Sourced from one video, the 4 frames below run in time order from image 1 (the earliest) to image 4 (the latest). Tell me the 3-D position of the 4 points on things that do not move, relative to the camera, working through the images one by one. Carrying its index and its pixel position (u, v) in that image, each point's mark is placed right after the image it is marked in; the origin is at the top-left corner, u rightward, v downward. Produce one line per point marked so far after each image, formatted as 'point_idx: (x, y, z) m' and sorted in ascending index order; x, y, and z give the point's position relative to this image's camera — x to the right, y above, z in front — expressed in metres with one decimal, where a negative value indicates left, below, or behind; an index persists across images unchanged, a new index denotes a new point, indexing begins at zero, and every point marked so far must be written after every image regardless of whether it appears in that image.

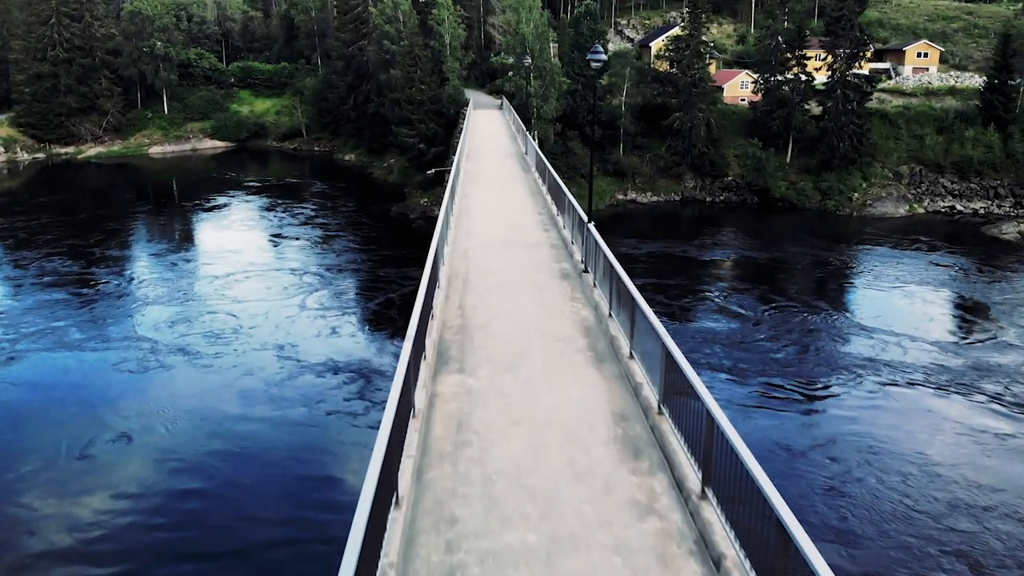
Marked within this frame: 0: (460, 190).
0: (-1.0, +1.7, +13.7) m
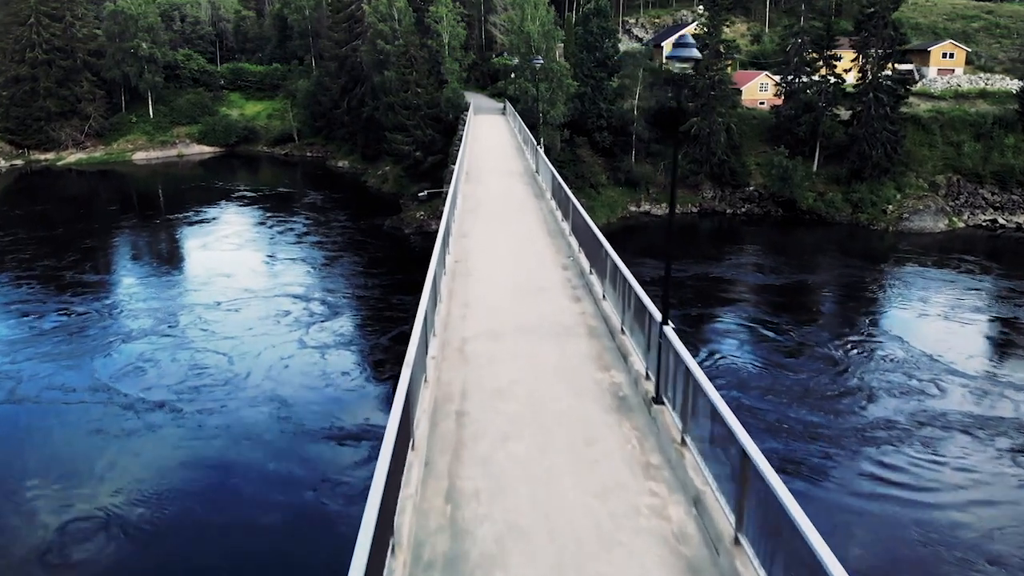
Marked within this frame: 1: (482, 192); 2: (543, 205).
0: (-0.8, +0.8, +10.7) m
1: (-0.6, +1.7, +13.8) m
2: (+0.5, +1.3, +12.5) m
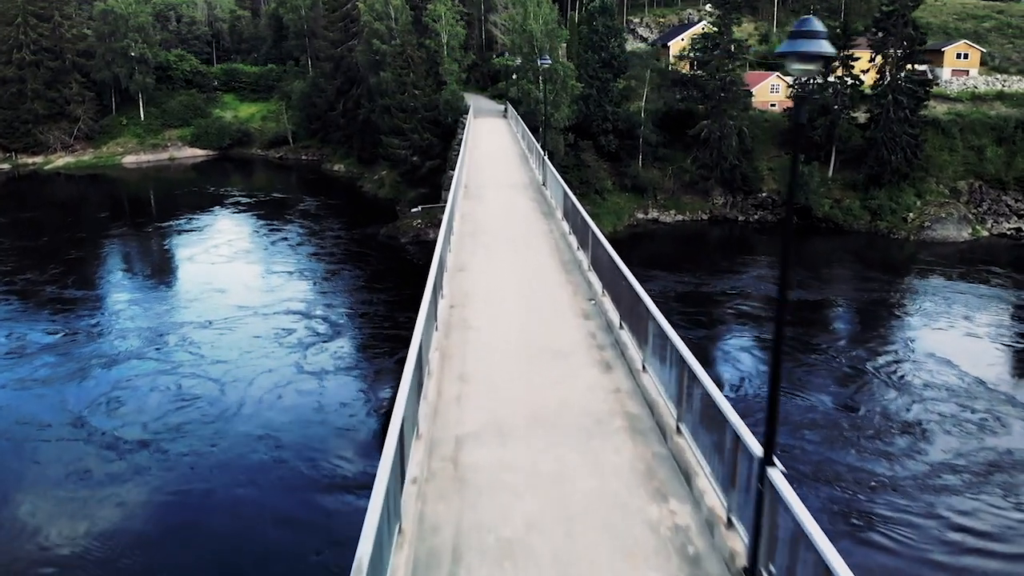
0: (-0.7, +0.3, +9.1) m
1: (-0.5, +1.2, +12.1) m
2: (+0.6, +0.9, +10.9) m
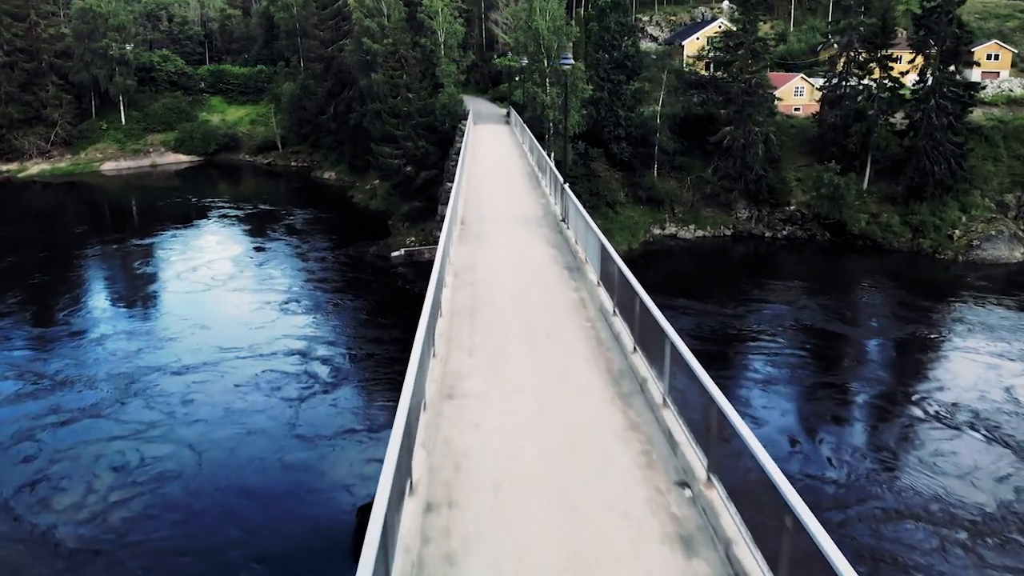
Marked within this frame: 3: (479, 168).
0: (-0.6, -0.6, +5.9) m
1: (-0.3, +0.3, +9.0) m
2: (+0.7, 0.0, +7.7) m
3: (-0.8, +2.8, +17.5) m
